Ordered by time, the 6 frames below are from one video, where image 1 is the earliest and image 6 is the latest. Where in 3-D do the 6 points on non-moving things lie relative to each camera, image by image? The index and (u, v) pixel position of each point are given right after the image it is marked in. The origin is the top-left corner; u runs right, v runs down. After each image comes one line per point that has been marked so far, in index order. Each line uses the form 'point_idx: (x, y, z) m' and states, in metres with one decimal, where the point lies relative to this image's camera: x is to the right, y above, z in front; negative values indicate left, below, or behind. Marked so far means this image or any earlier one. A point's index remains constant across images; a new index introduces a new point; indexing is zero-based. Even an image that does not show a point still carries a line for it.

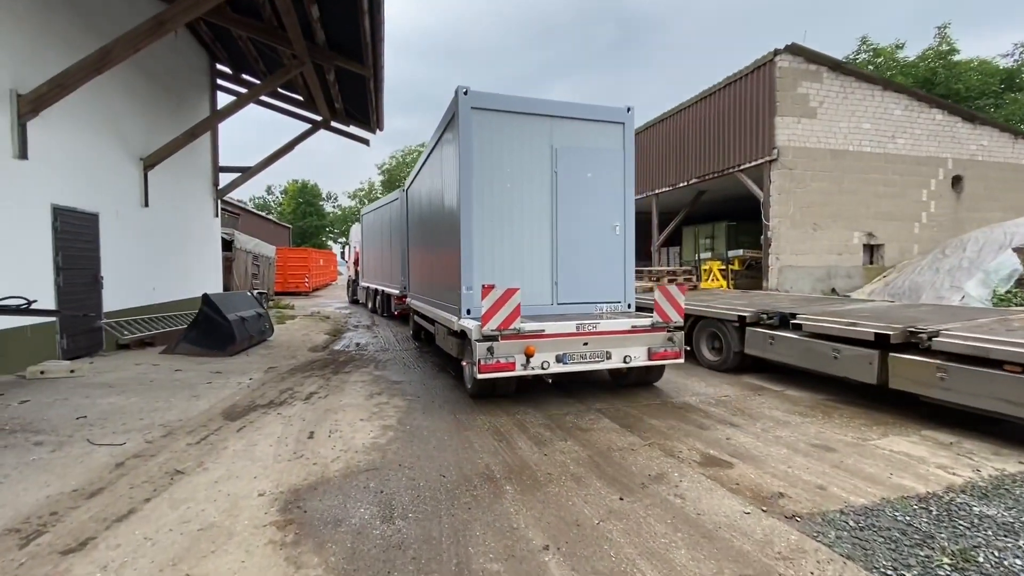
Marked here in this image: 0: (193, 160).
0: (-7.4, +3.0, +11.0) m
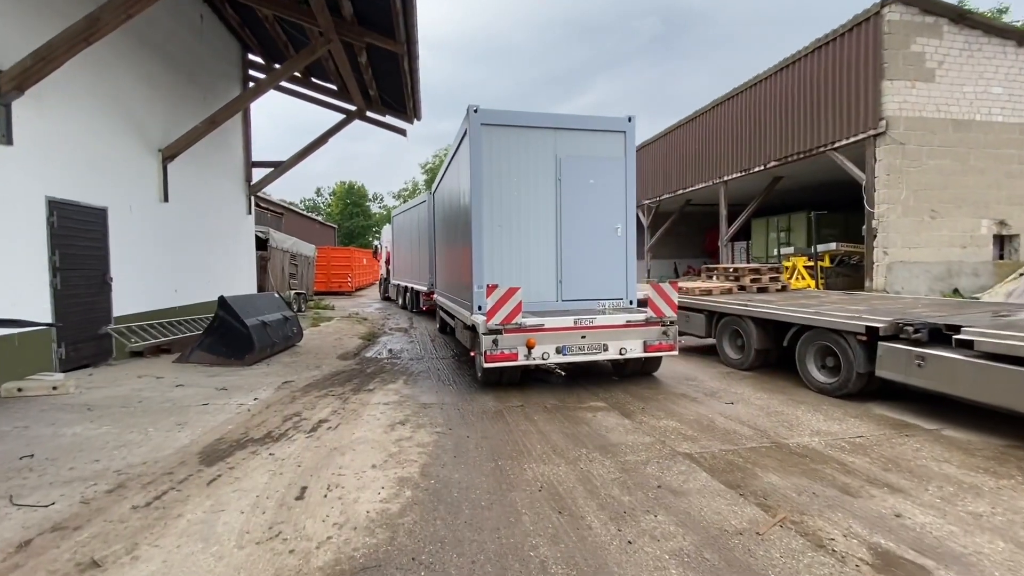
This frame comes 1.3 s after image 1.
0: (-6.4, +3.0, +10.4) m
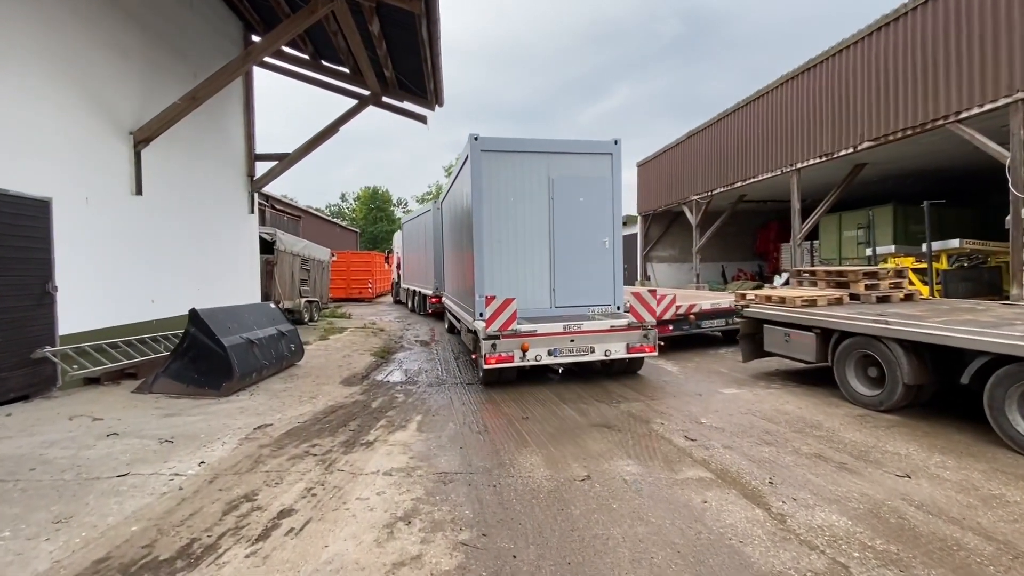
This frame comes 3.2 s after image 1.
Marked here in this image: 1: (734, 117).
0: (-5.7, +2.8, +9.1) m
1: (+6.5, +5.1, +14.4) m
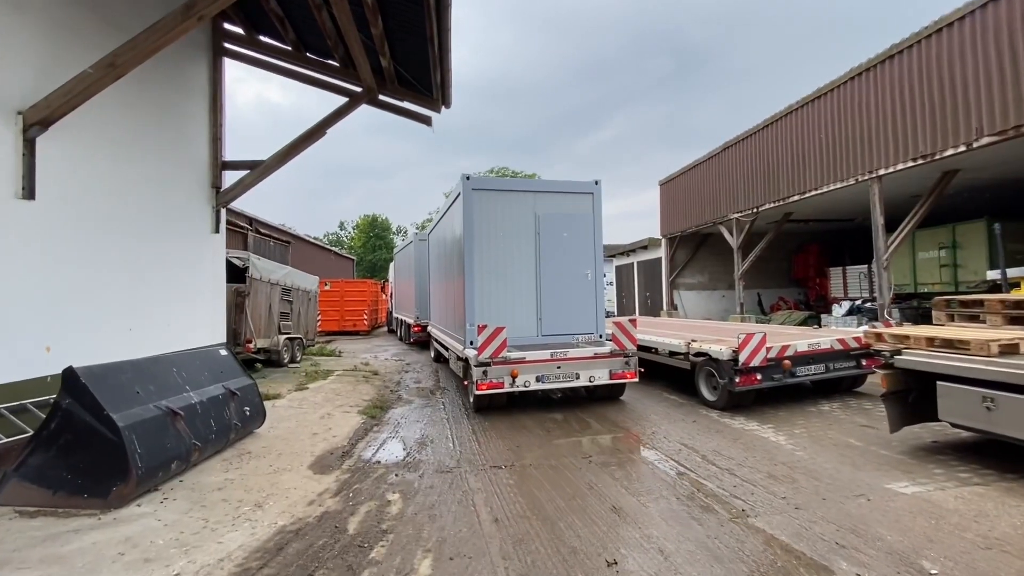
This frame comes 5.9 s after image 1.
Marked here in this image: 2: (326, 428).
0: (-5.2, +2.3, +7.2) m
1: (+6.9, +4.3, +12.7) m
2: (-2.4, -1.8, +6.1) m
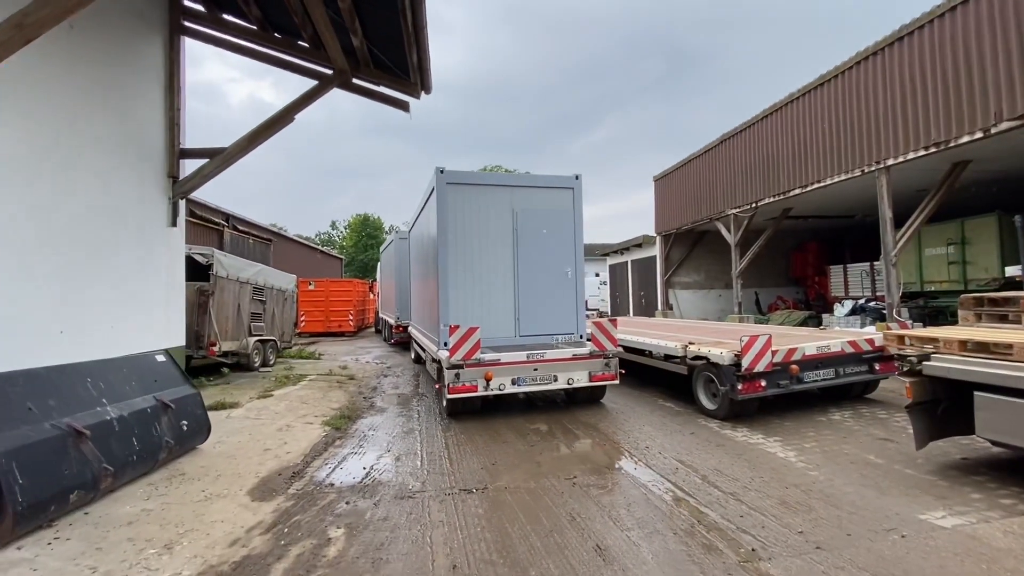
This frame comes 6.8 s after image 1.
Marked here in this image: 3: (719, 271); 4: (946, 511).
0: (-5.5, +2.3, +6.5) m
1: (+6.6, +4.3, +12.2) m
2: (-2.7, -1.8, +5.4) m
3: (+7.6, +0.6, +17.1) m
4: (+3.1, -1.6, +3.3) m
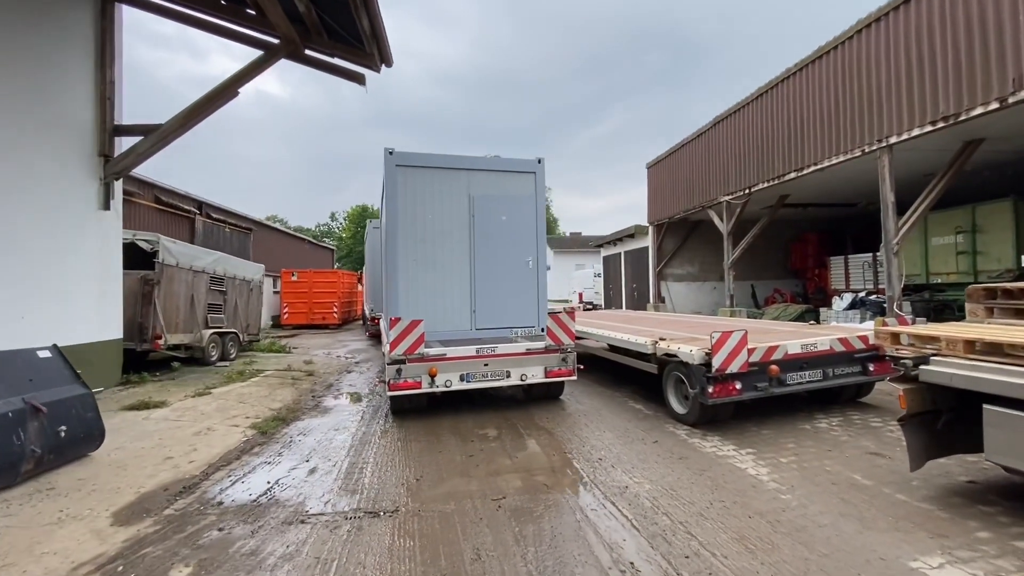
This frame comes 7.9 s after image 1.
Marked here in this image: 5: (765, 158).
0: (-6.1, +2.5, +5.9) m
1: (+6.1, +4.5, +11.4) m
2: (-3.3, -1.7, +4.8) m
3: (+7.1, +0.9, +16.4) m
4: (+2.4, -1.5, +2.6) m
5: (+6.1, +3.1, +11.3) m
